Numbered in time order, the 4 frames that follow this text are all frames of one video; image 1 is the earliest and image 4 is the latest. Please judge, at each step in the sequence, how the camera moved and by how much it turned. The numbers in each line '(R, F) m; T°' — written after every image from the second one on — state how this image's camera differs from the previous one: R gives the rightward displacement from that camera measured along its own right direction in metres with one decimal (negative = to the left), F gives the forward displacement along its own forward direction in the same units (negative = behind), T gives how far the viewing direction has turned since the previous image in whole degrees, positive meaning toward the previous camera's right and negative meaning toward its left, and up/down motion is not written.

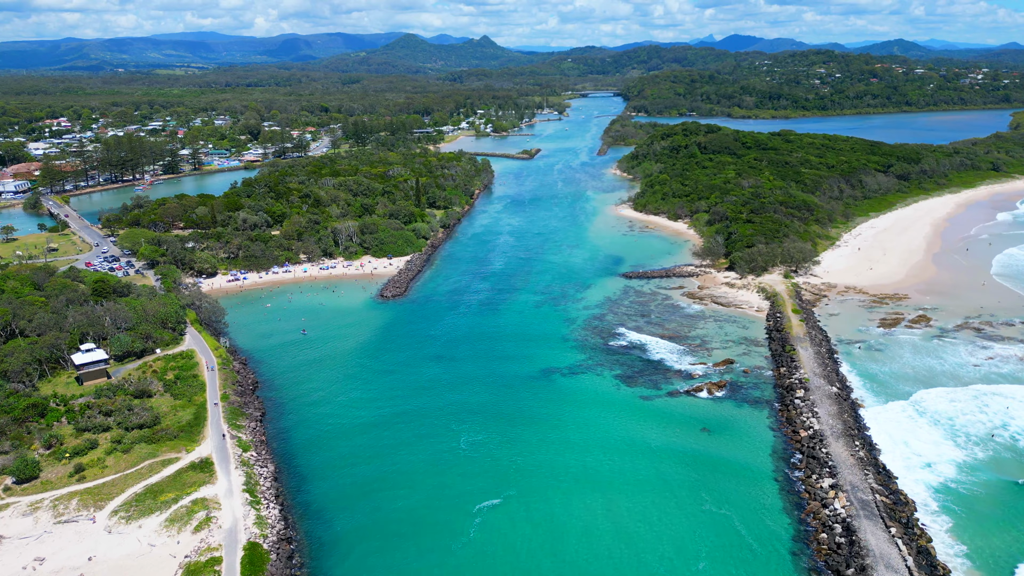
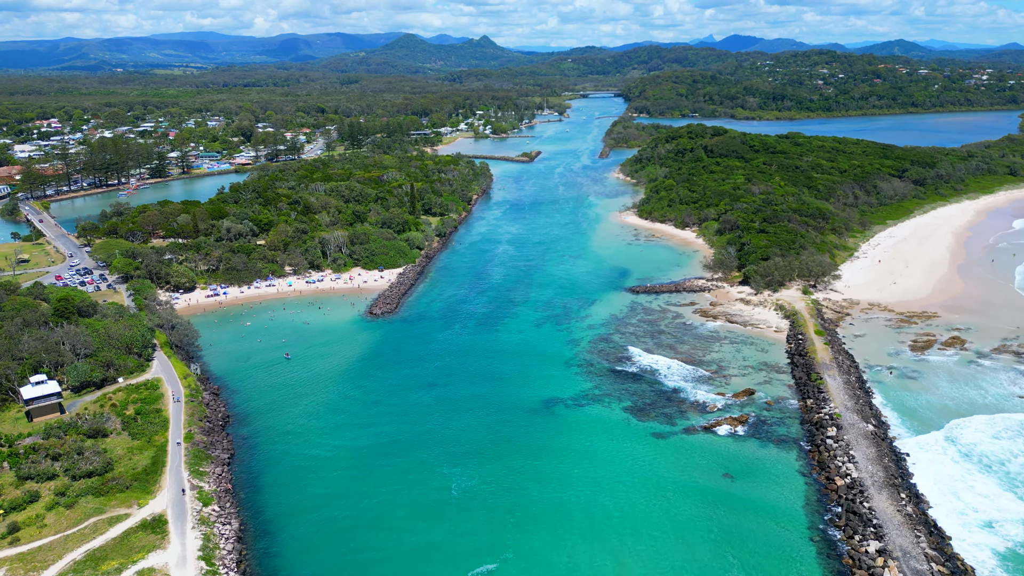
(+0.1, +3.6) m; 0°
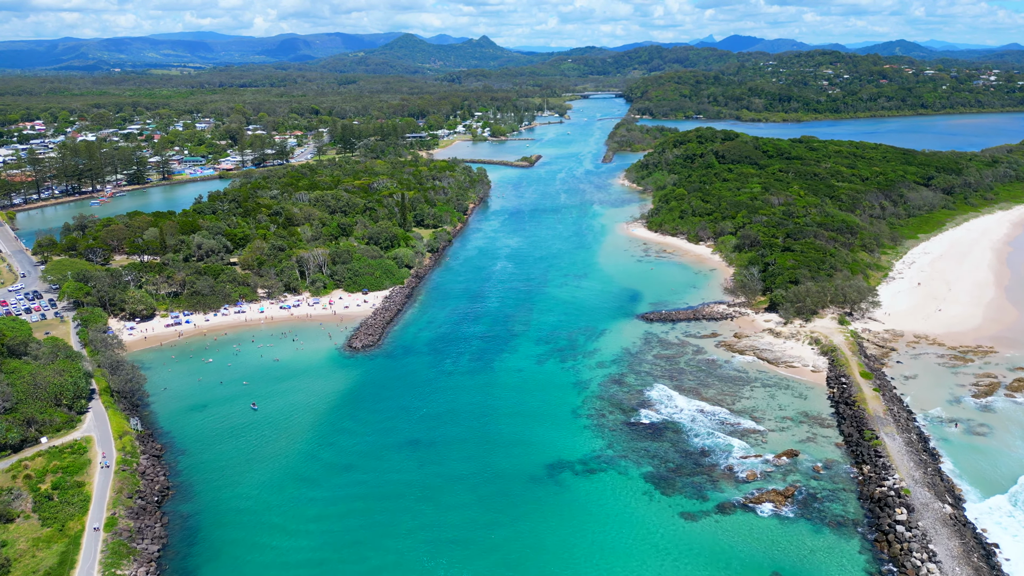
(+0.1, +5.6) m; 0°
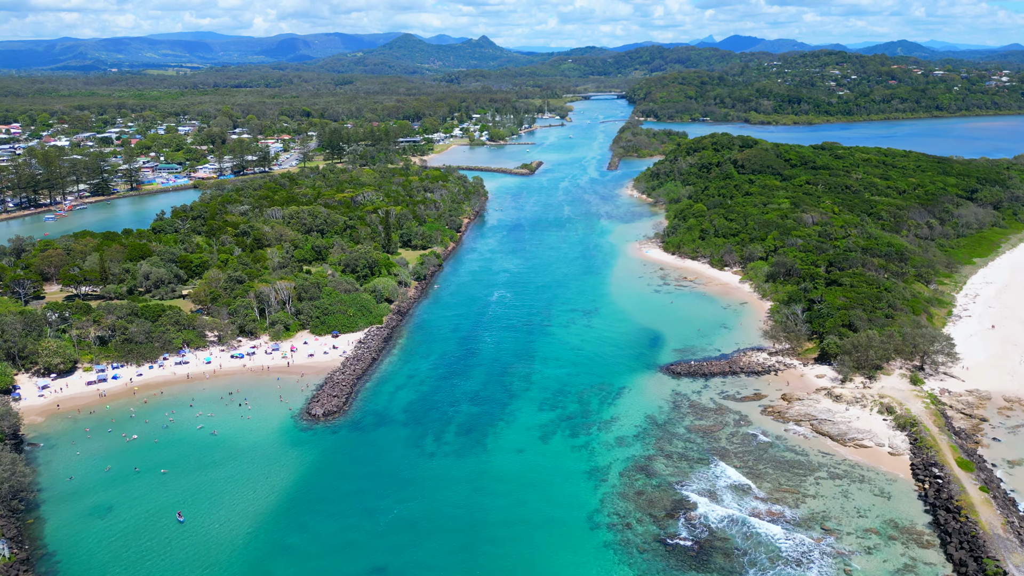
(+0.1, +8.0) m; 0°
